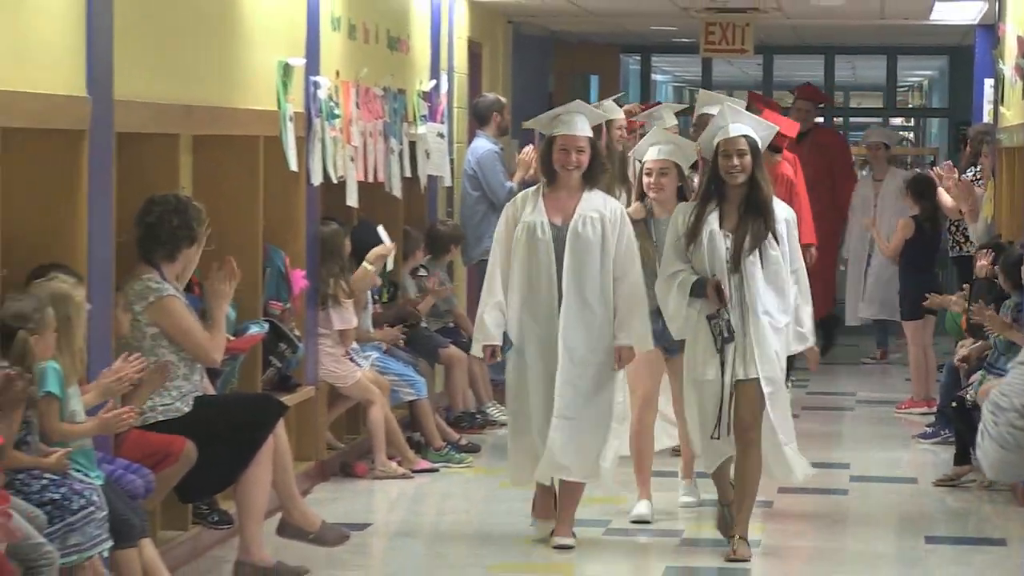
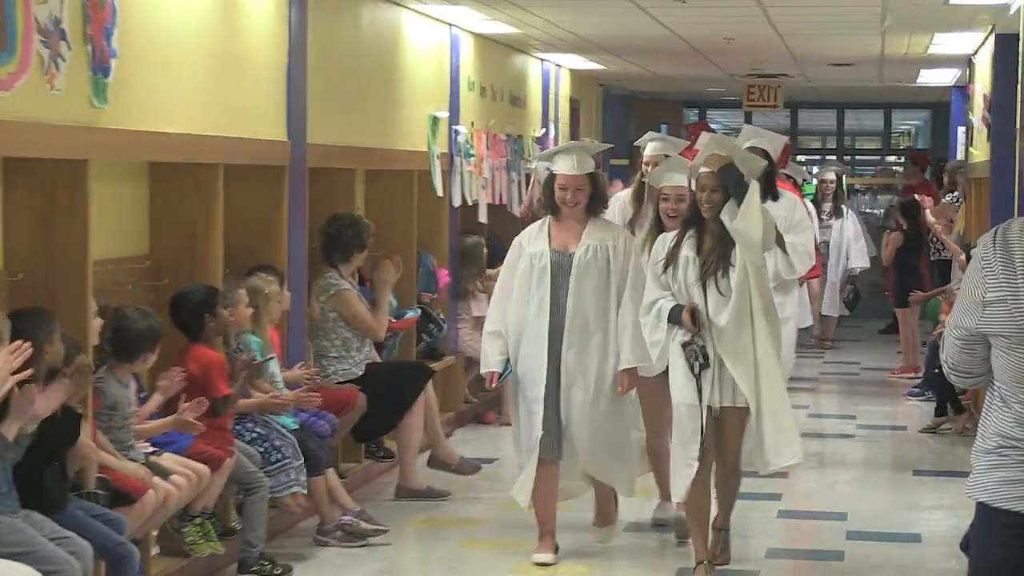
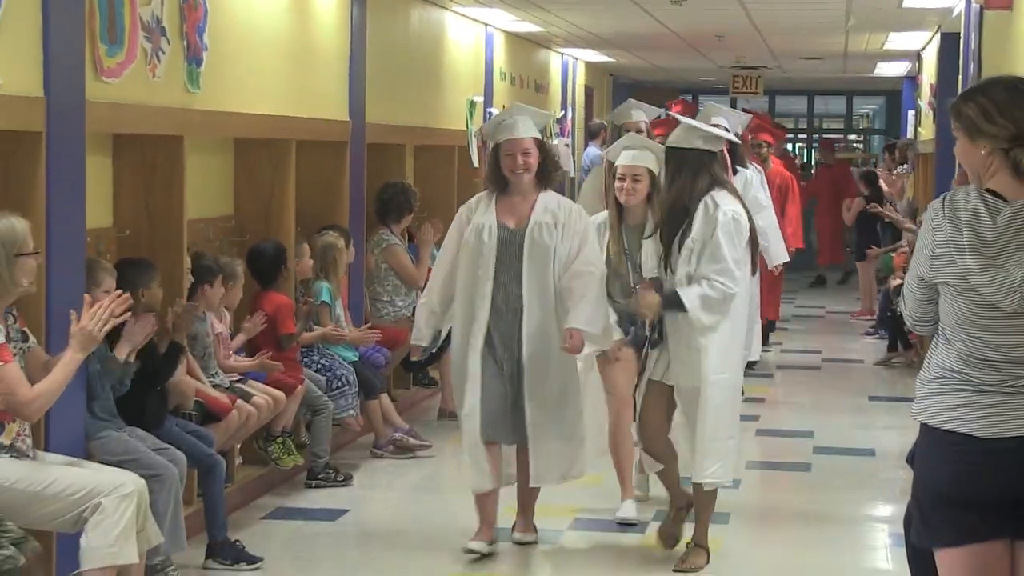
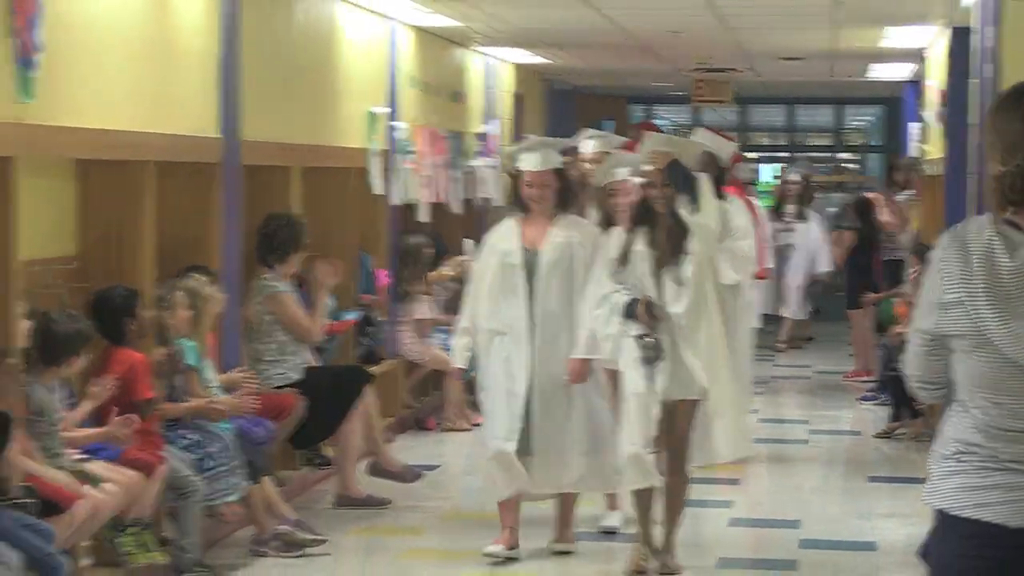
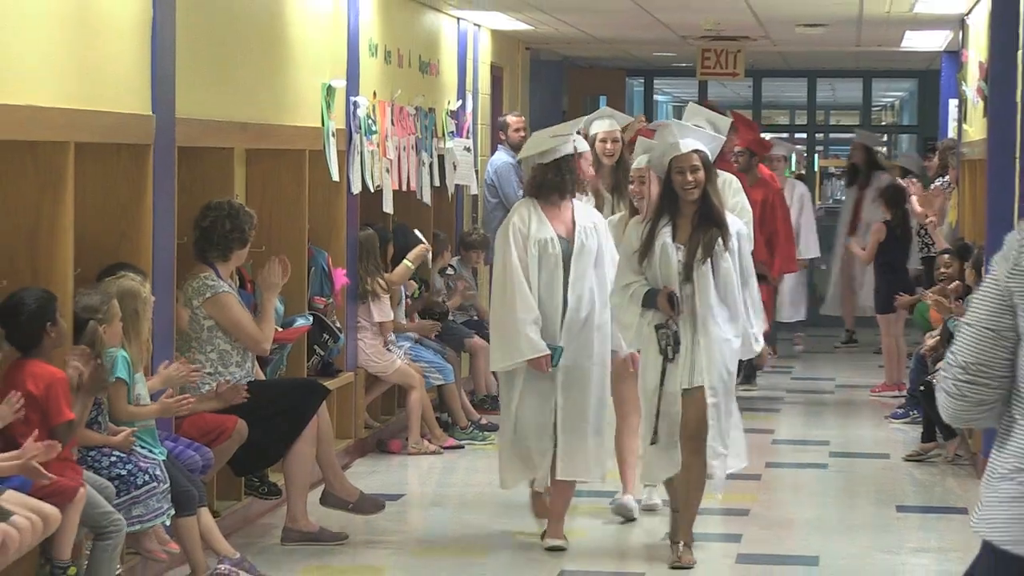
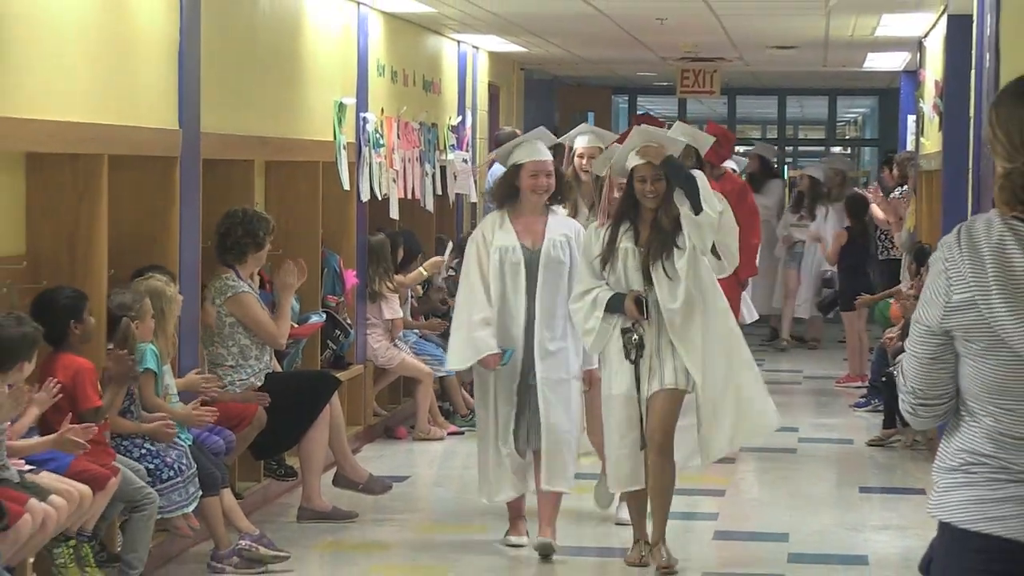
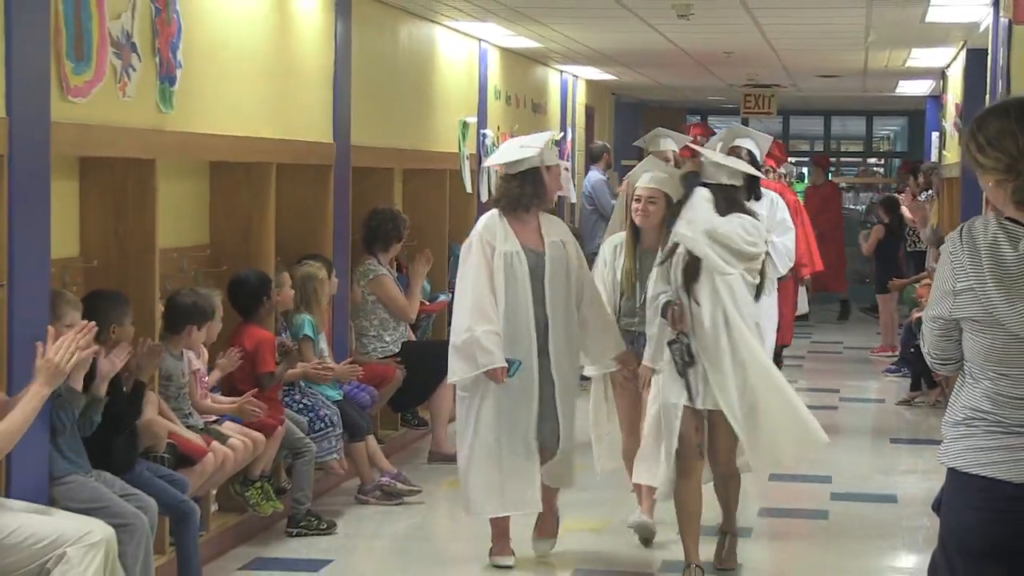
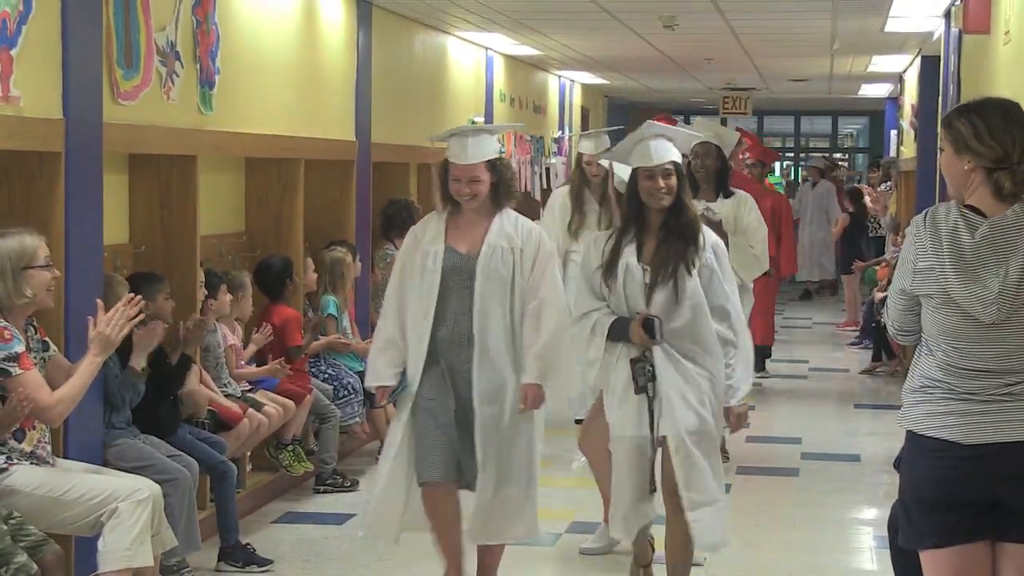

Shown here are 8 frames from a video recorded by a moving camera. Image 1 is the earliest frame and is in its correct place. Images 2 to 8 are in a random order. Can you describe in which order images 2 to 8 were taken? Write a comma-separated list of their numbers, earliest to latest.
5, 6, 4, 2, 7, 3, 8
